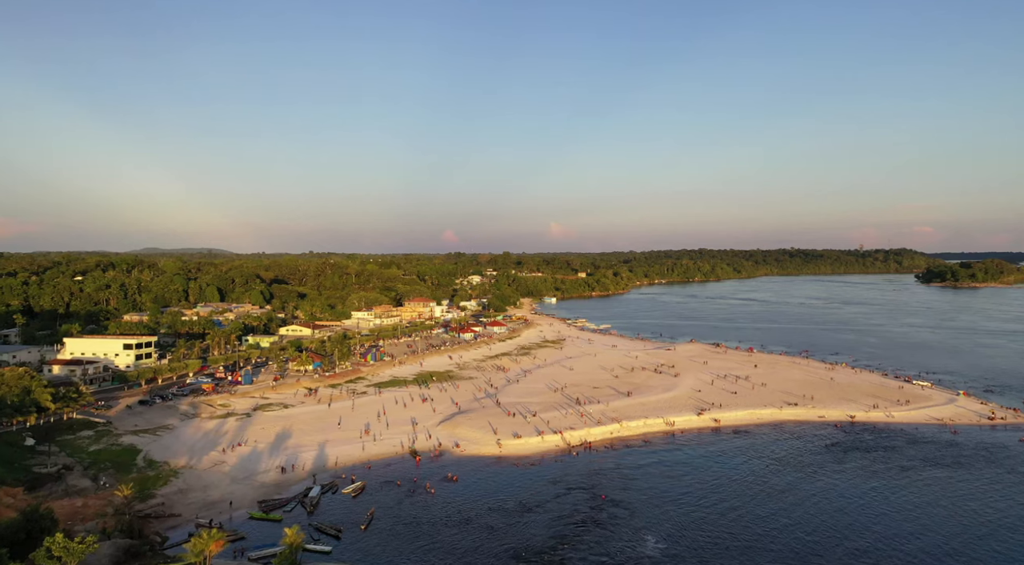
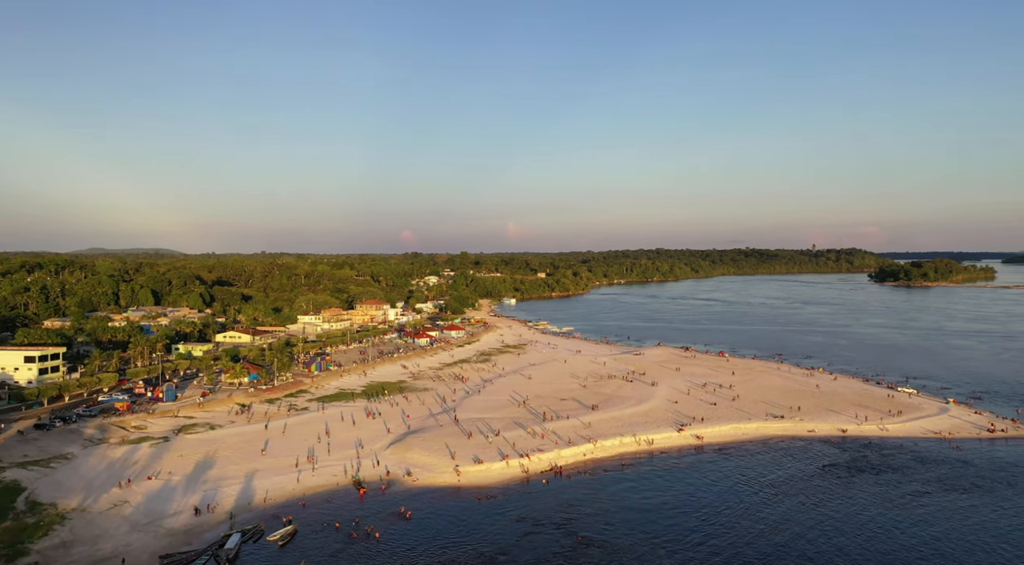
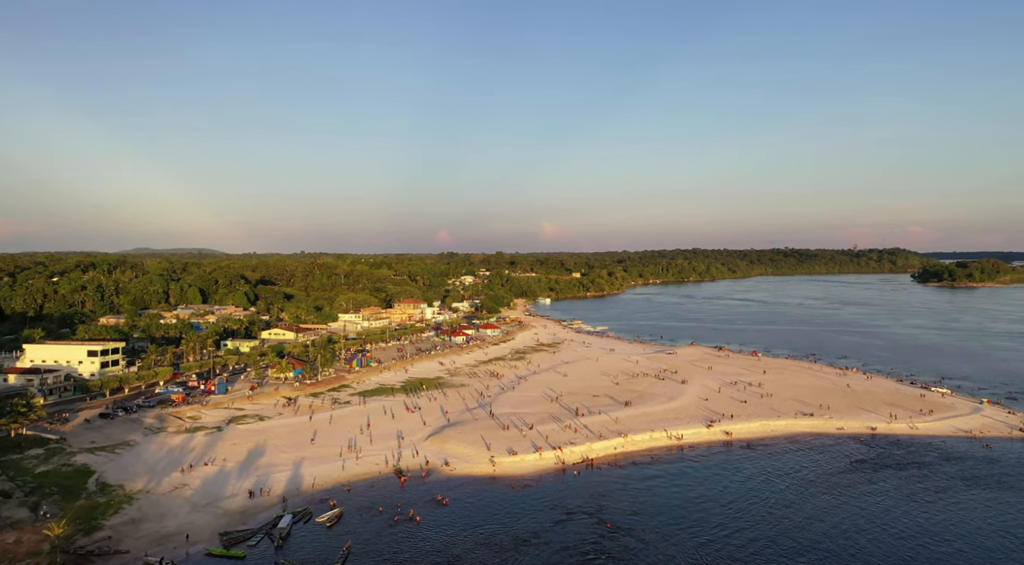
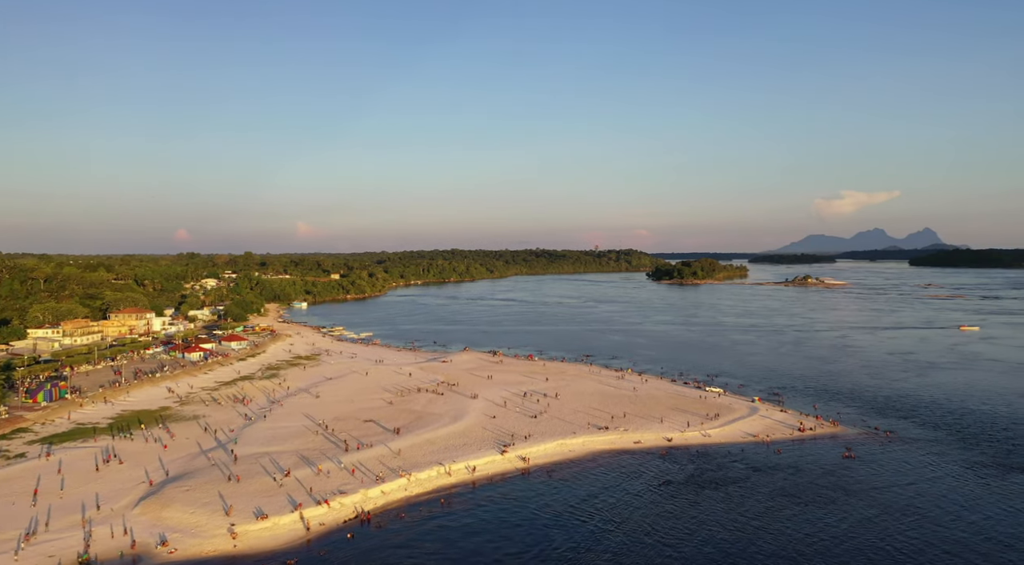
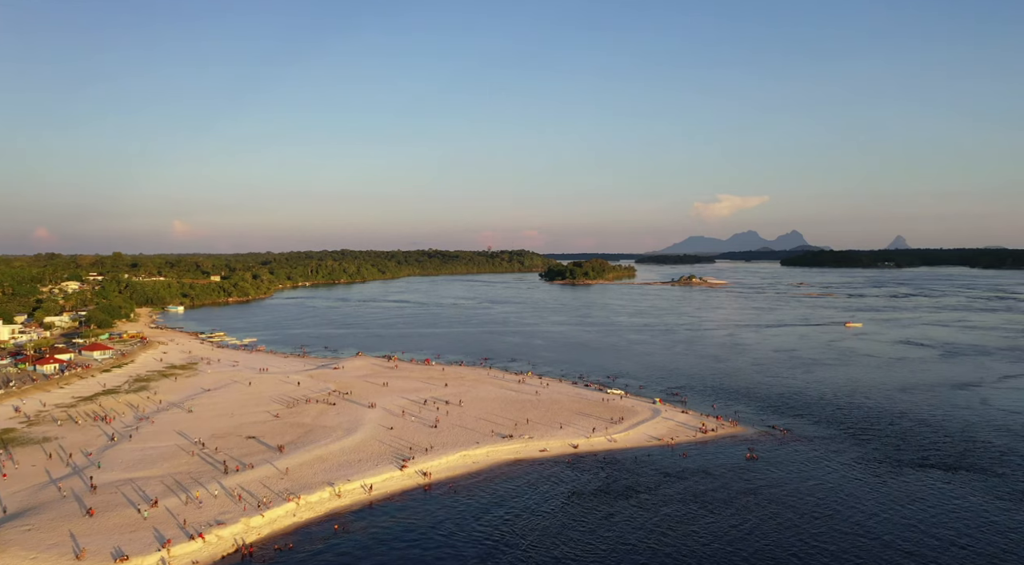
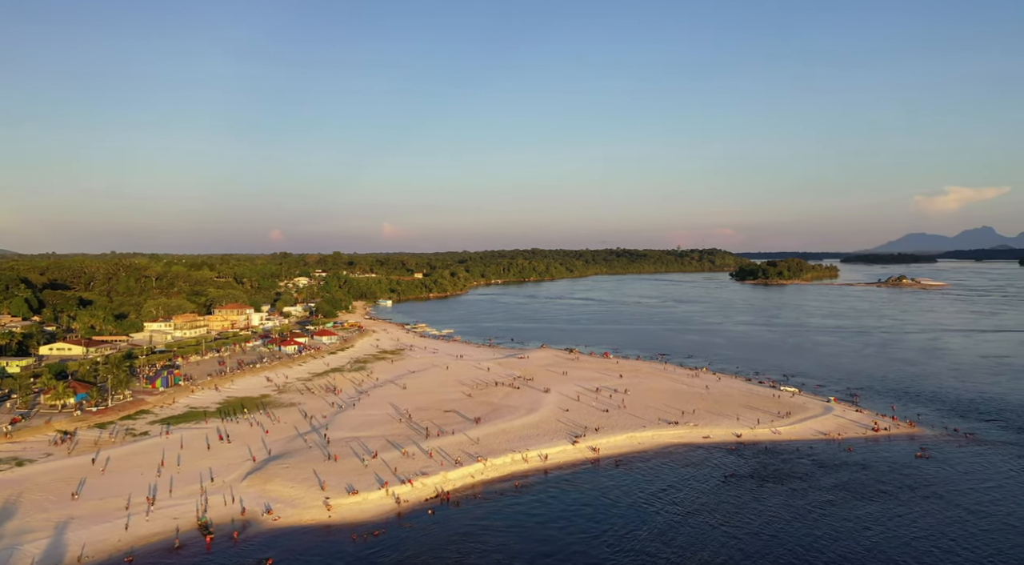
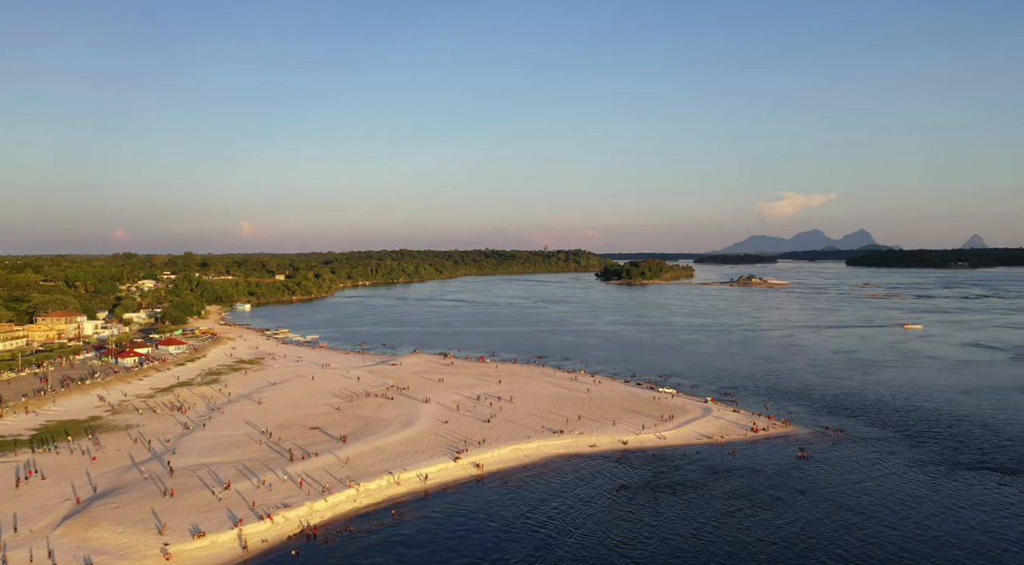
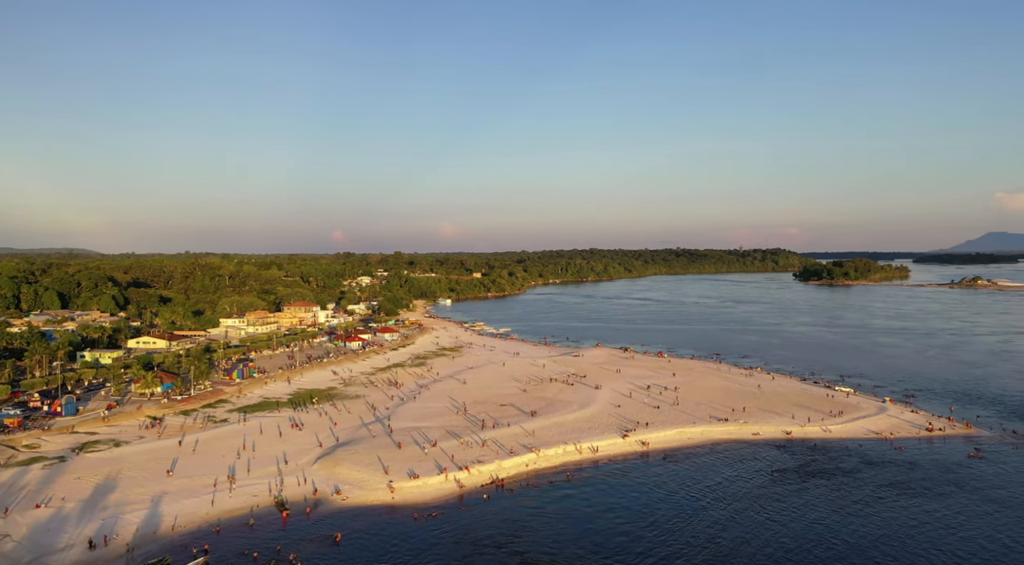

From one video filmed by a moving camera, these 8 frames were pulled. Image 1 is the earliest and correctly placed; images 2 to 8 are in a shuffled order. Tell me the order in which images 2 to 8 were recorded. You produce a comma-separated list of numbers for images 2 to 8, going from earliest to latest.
3, 2, 8, 6, 4, 7, 5
